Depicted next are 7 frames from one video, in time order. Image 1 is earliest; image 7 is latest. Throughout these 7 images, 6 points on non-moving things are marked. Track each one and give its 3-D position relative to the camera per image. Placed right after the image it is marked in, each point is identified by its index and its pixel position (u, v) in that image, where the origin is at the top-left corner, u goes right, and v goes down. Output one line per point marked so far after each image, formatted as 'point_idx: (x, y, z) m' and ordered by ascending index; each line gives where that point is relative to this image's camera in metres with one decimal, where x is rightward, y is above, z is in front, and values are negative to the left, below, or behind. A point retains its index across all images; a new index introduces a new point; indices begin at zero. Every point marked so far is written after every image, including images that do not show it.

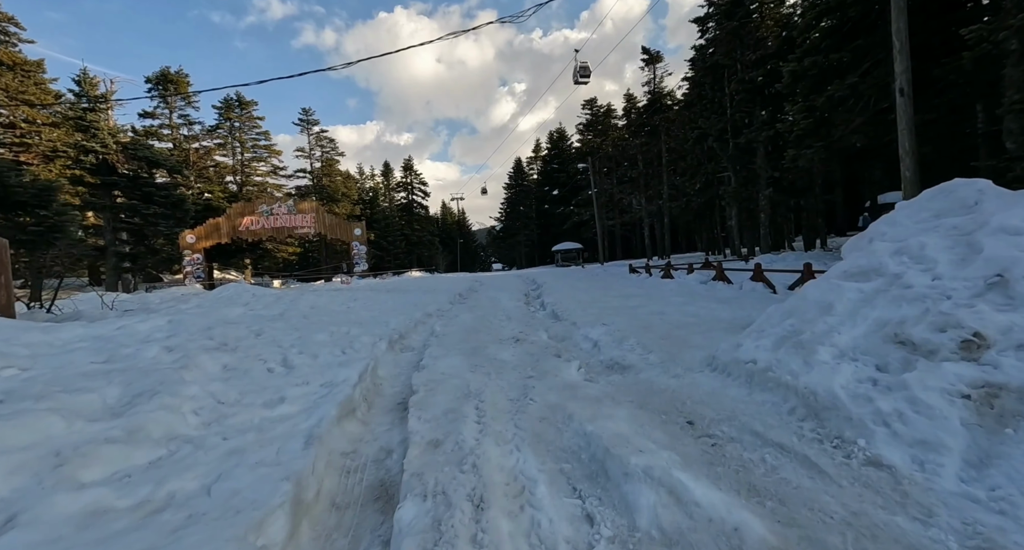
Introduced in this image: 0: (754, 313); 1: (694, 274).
0: (+3.4, -0.5, +6.4) m
1: (+5.1, 0.0, +13.0) m
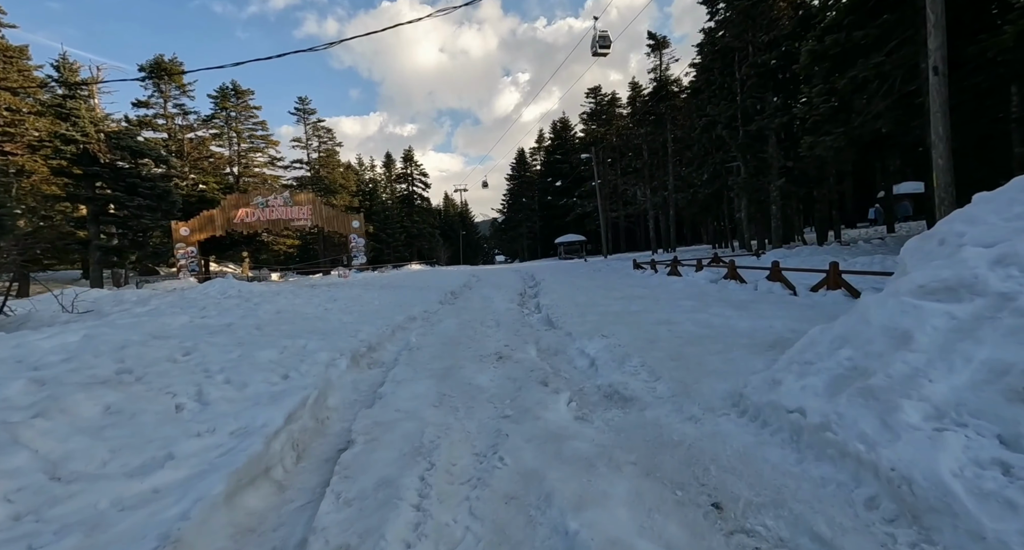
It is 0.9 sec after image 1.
0: (+3.2, -0.6, +5.4) m
1: (+4.9, +0.1, +12.0) m
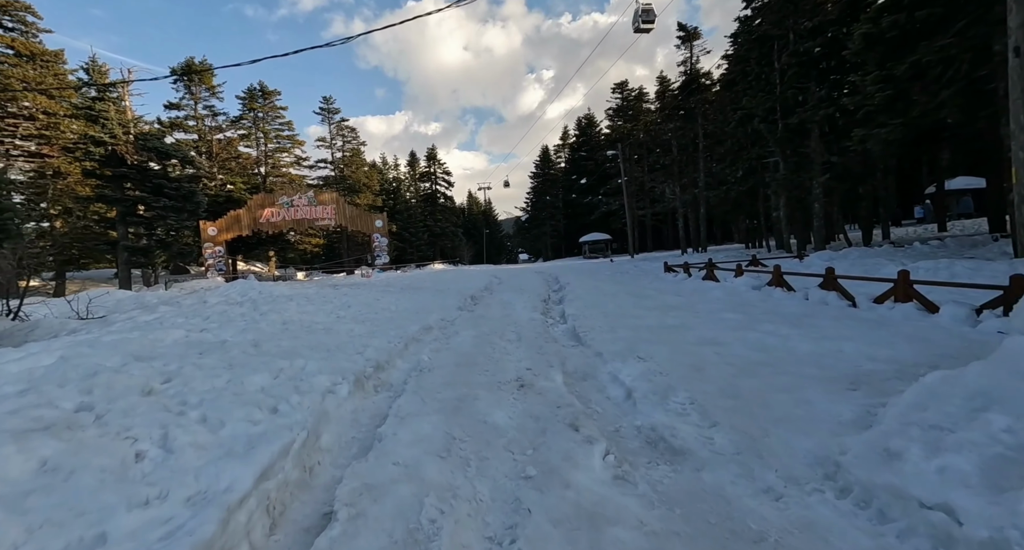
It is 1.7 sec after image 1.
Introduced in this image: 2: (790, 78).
0: (+3.4, -0.8, +4.6) m
1: (+5.5, -0.1, +11.1) m
2: (+11.3, +8.0, +18.7) m
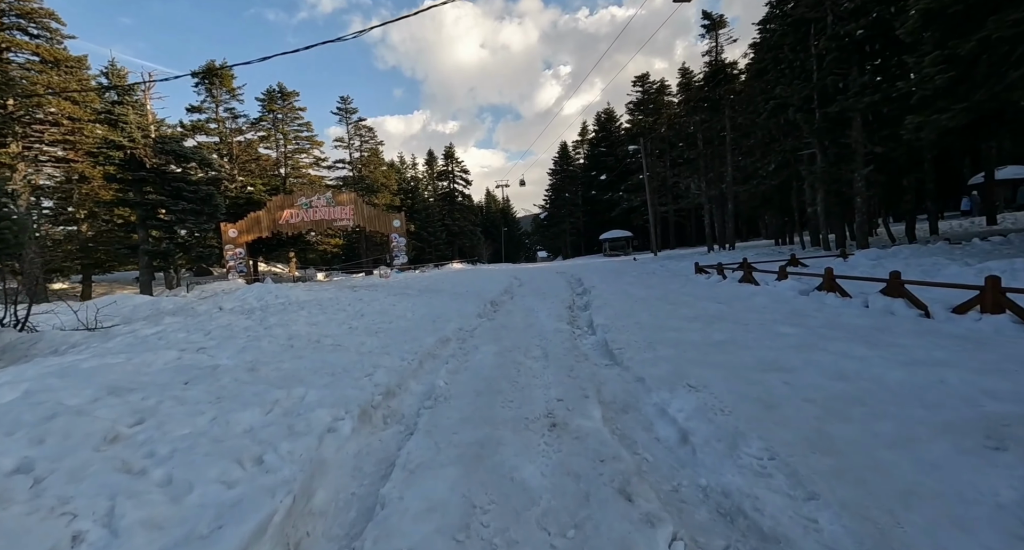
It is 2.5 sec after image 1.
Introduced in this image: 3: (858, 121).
0: (+3.6, -0.9, +3.7) m
1: (+6.0, -0.1, +10.1) m
2: (+12.0, +8.0, +17.5) m
3: (+12.6, +5.6, +16.9) m
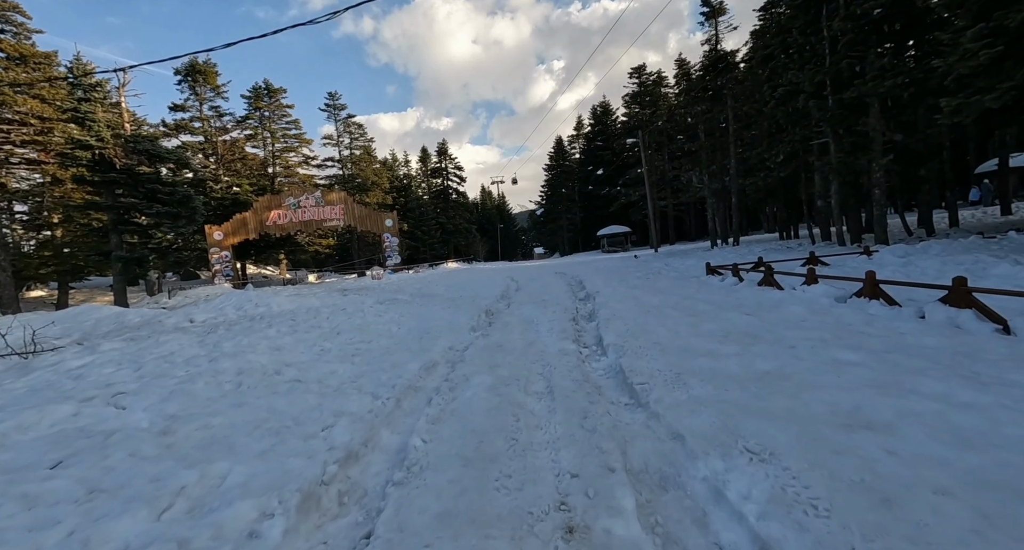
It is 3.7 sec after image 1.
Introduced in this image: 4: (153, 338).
0: (+3.6, -1.0, +2.6) m
1: (+5.9, -0.2, +9.0) m
2: (+11.7, +8.1, +16.3) m
3: (+12.4, +5.7, +15.7) m
4: (-7.1, -1.2, +9.0) m
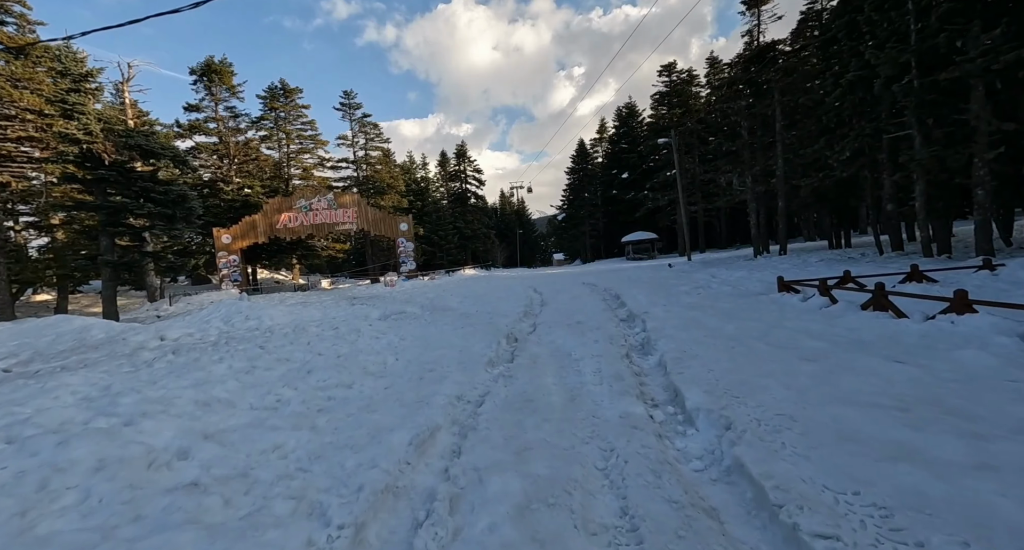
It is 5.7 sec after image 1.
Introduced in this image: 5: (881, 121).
0: (+3.8, -1.3, 0.0) m
1: (+6.4, -0.6, +6.4) m
2: (+12.6, +7.6, +13.6) m
3: (+13.2, +5.2, +12.9) m
4: (-6.6, -1.4, +6.9) m
5: (+13.8, +5.8, +17.5) m
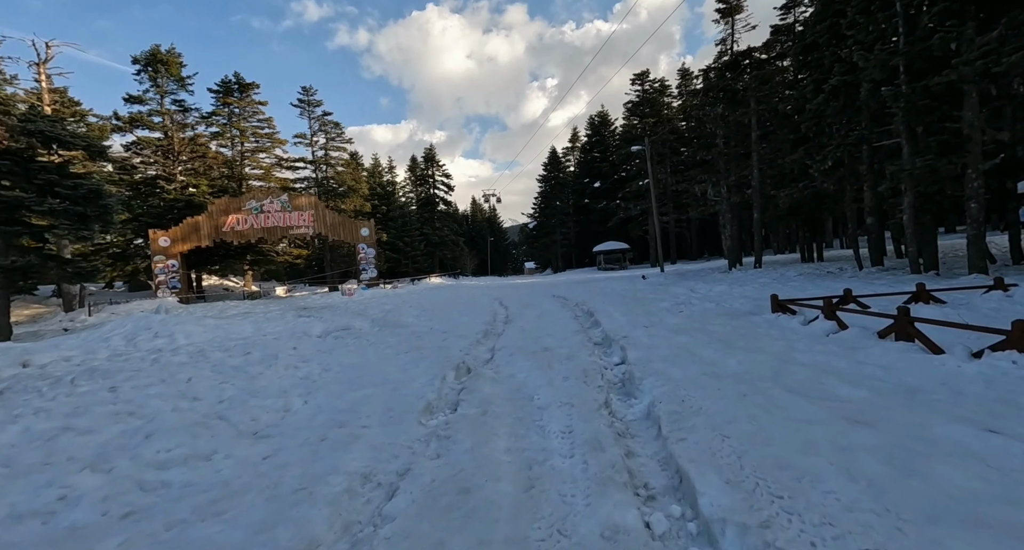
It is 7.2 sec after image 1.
0: (+3.6, -1.4, -1.6) m
1: (+5.7, -0.9, +4.9) m
2: (+11.6, +7.1, +12.6) m
3: (+12.2, +4.7, +12.0) m
4: (-7.2, -1.6, +4.7) m
5: (+12.6, +5.3, +16.6) m
